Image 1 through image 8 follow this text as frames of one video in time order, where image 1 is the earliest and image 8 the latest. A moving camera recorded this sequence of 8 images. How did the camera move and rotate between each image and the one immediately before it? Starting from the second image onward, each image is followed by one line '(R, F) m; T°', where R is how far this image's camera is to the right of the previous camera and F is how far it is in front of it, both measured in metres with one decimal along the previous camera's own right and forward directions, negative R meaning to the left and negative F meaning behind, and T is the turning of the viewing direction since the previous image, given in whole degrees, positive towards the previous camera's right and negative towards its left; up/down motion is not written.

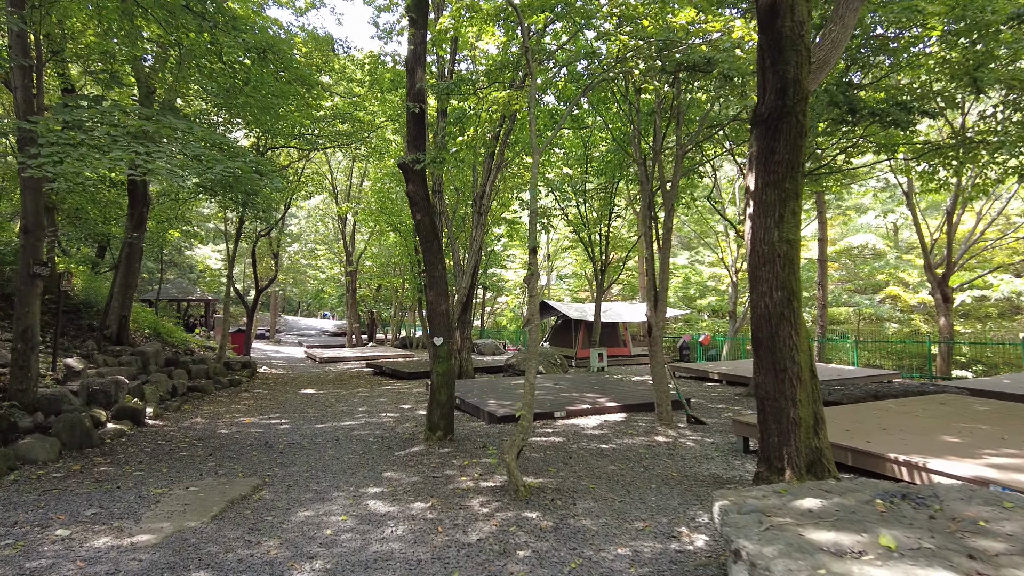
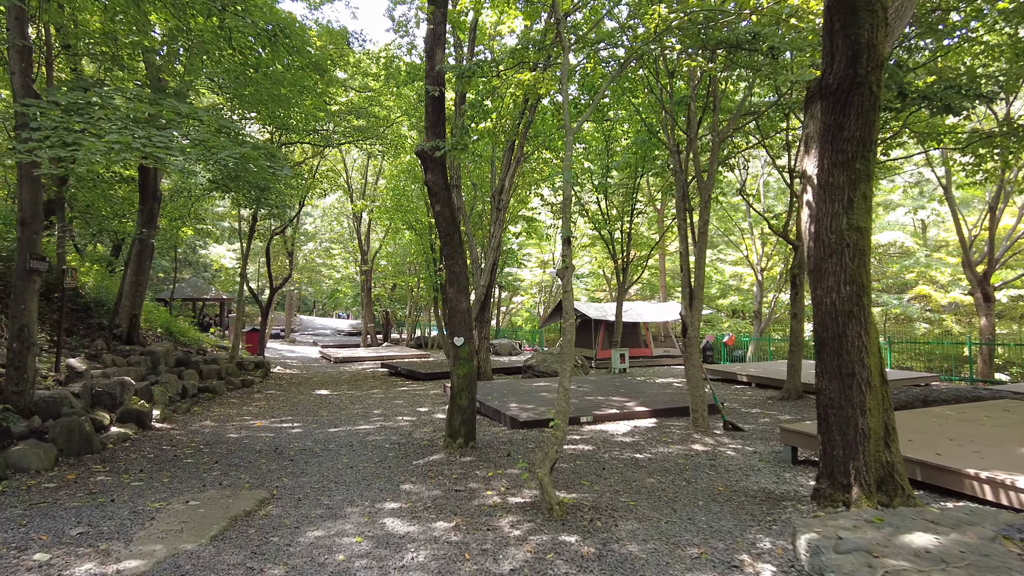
(-0.1, +0.4) m; -1°
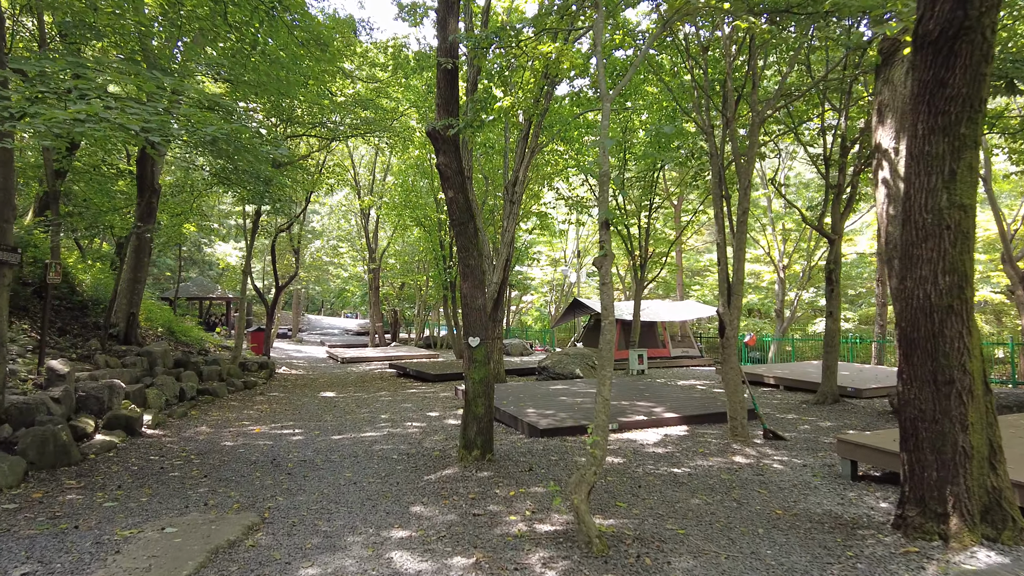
(-0.1, +0.5) m; -1°
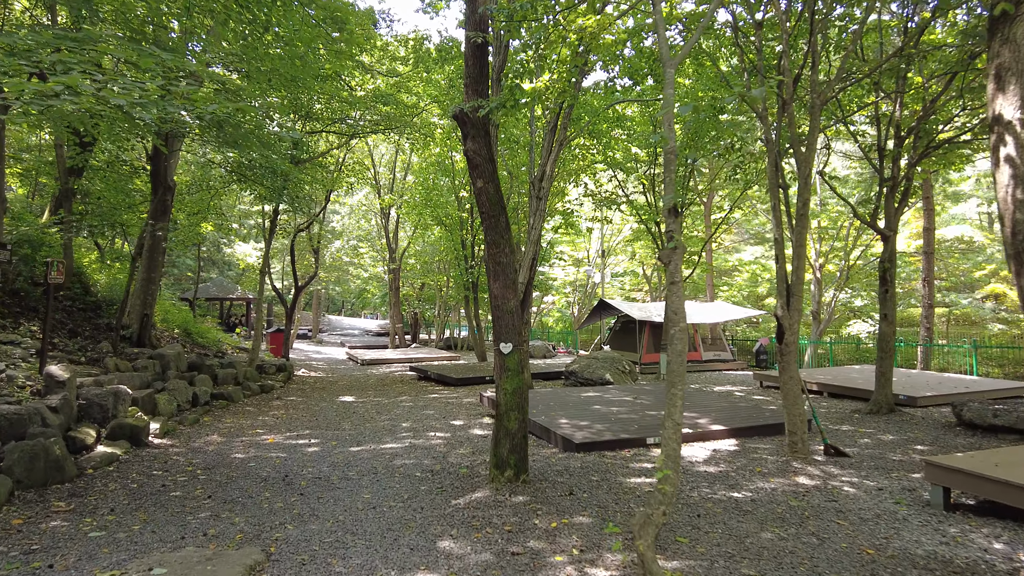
(-0.1, +0.5) m; -2°
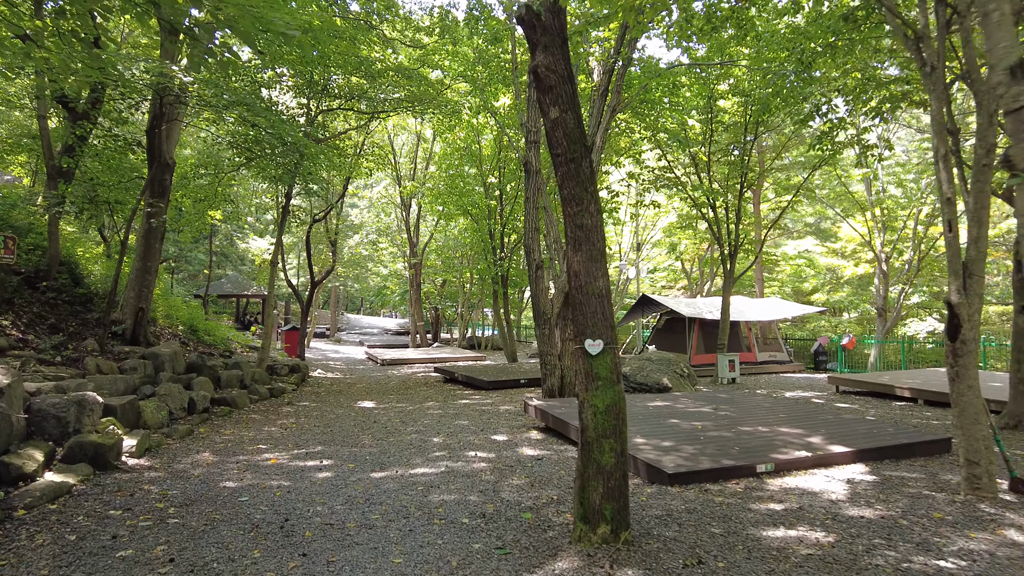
(-0.3, +1.3) m; -2°
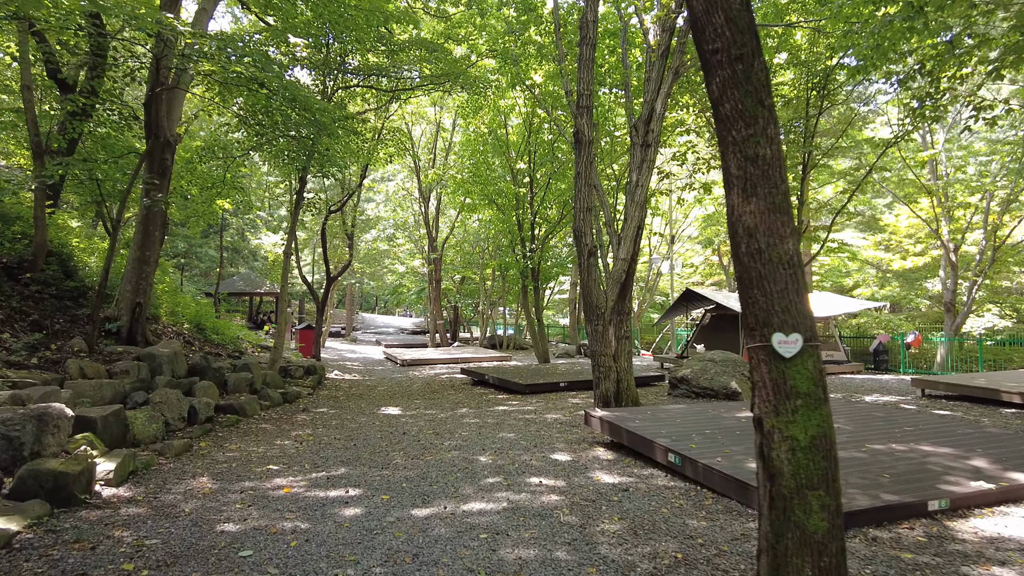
(-0.4, +1.1) m; -1°
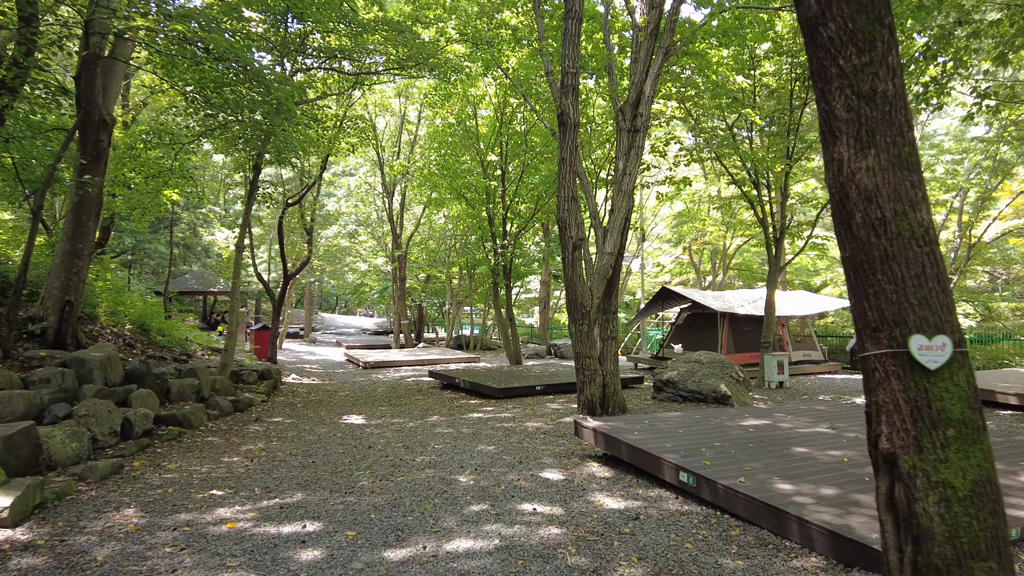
(-0.1, +0.6) m; +3°
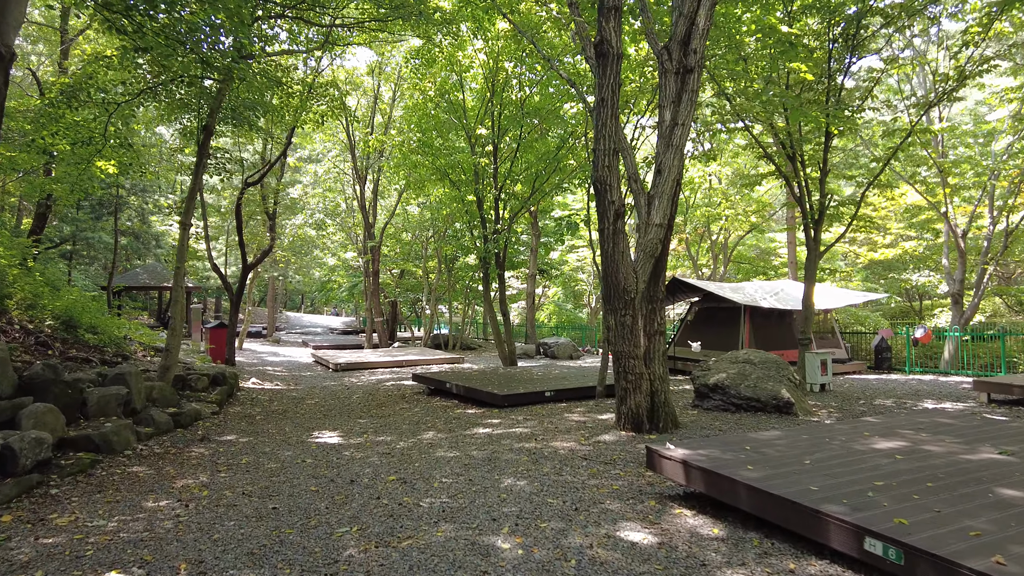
(-0.4, +1.4) m; +3°
